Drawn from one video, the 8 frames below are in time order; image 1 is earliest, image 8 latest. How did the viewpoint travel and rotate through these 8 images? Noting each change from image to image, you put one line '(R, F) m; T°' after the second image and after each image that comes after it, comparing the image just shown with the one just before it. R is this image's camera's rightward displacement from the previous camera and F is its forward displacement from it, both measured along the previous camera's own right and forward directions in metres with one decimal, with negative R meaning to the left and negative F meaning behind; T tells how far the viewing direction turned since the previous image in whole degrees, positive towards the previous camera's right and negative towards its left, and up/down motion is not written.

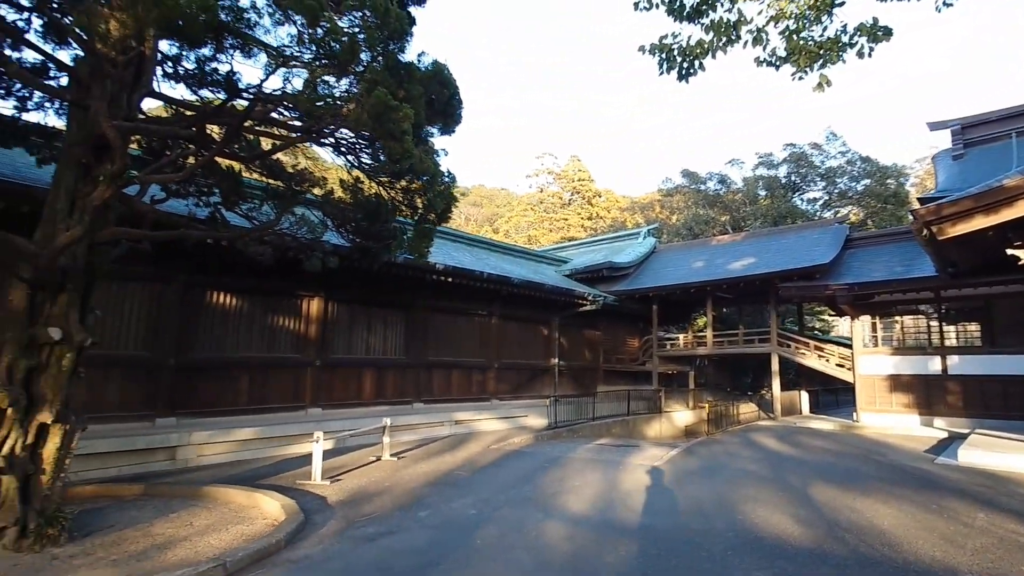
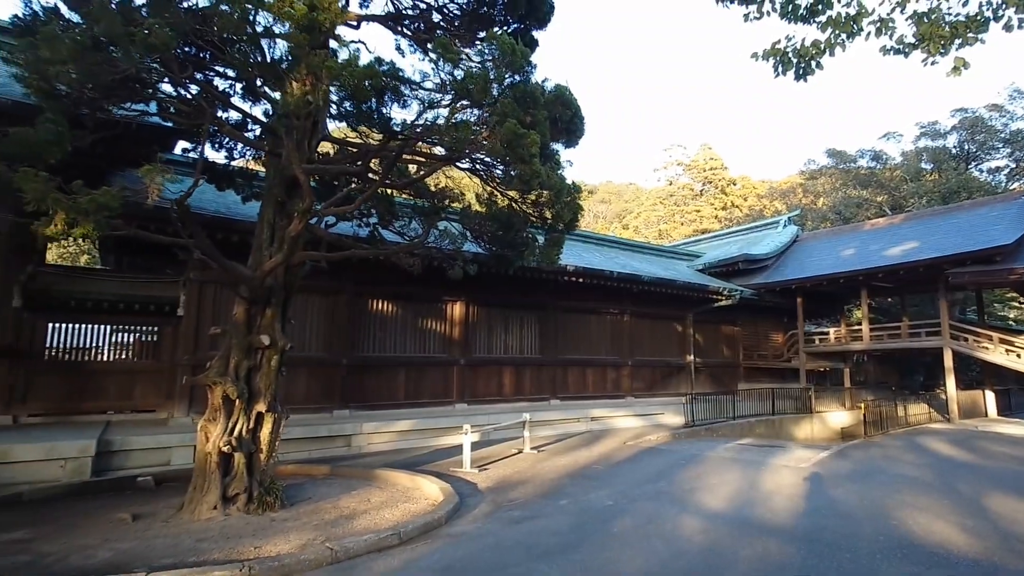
(+0.1, -0.4) m; -15°
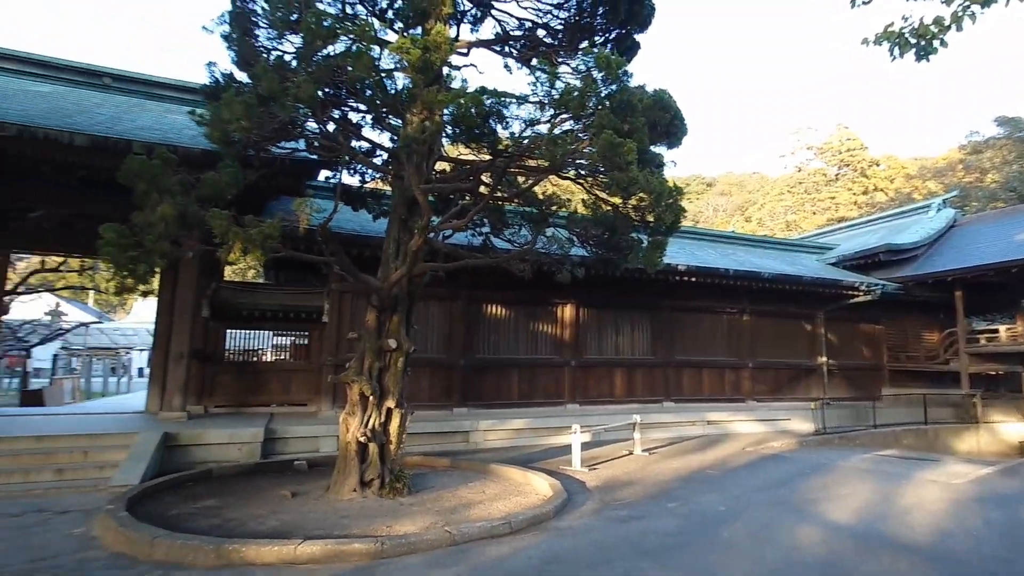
(+0.1, -0.3) m; -13°
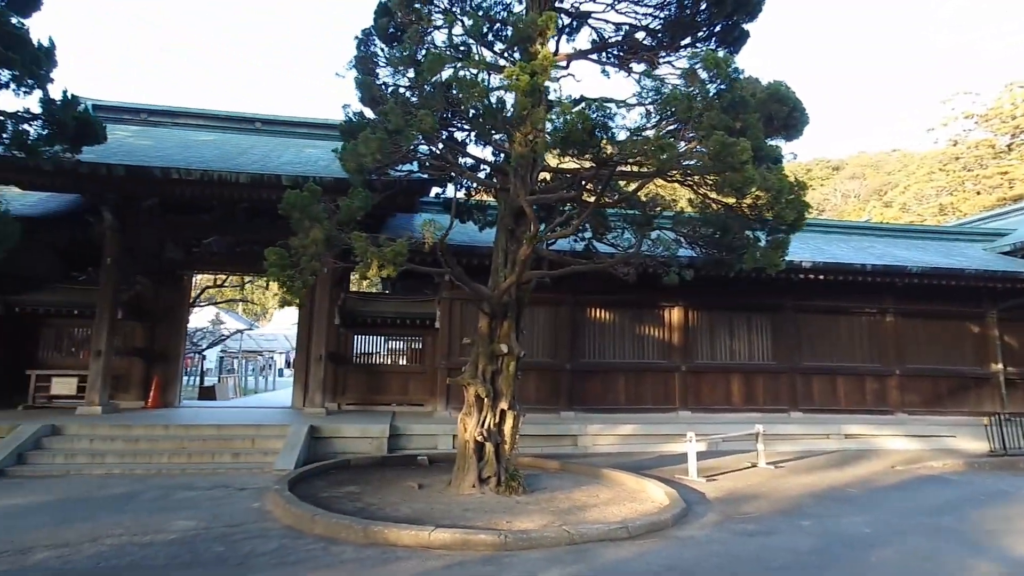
(+0.1, -0.1) m; -13°
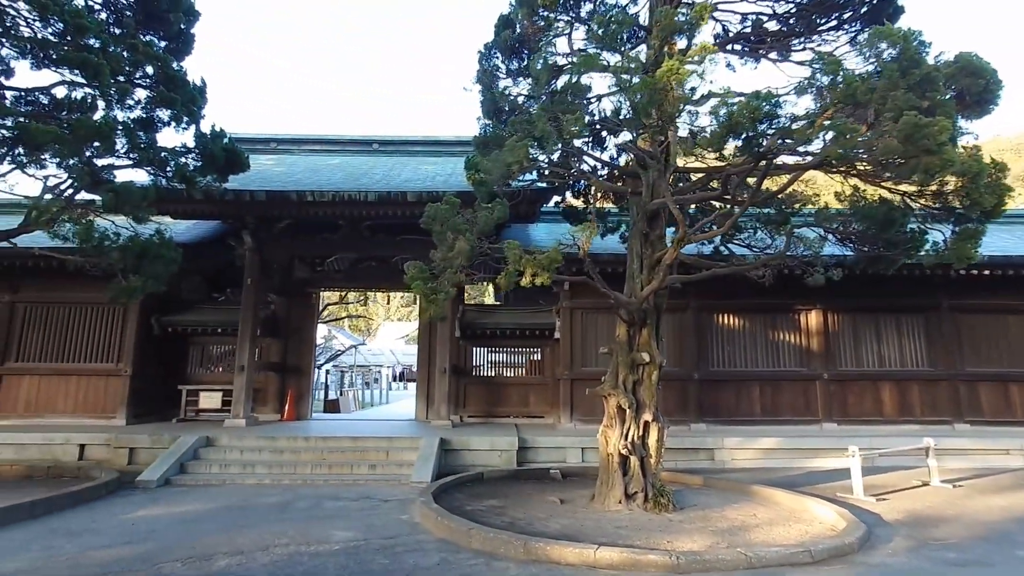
(-0.9, +0.1) m; -7°
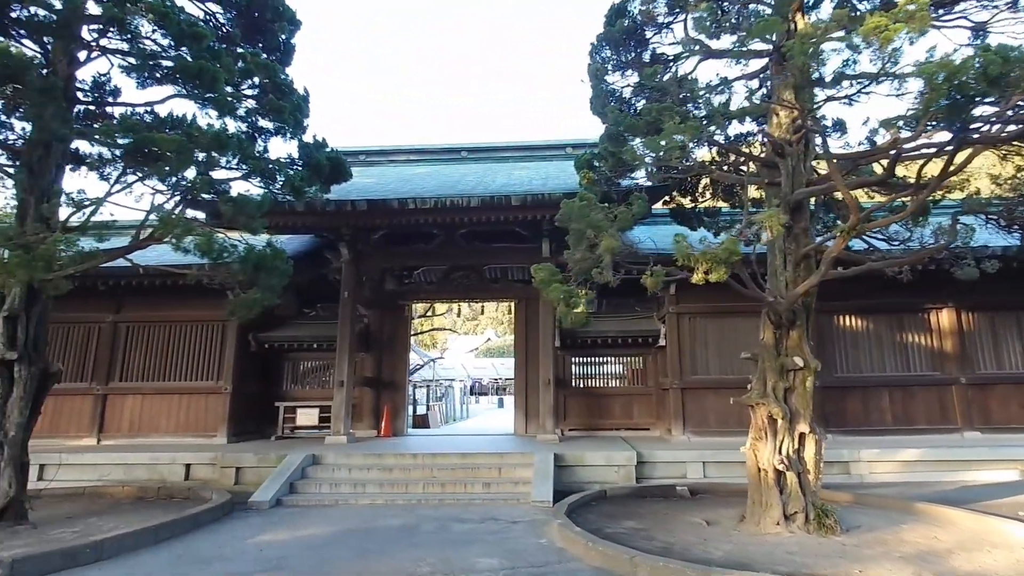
(-1.2, +0.3) m; -3°
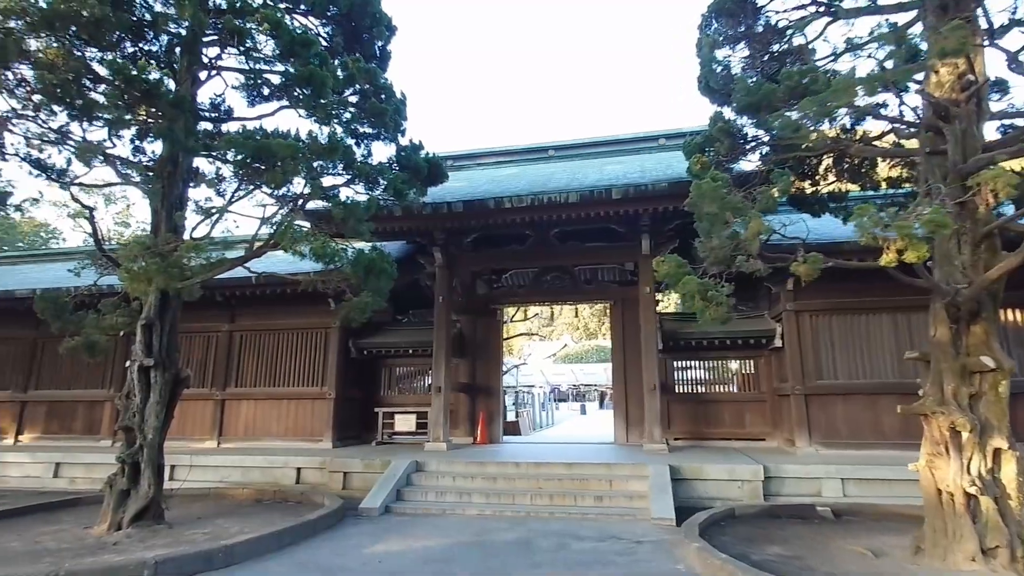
(-0.5, +0.3) m; -8°
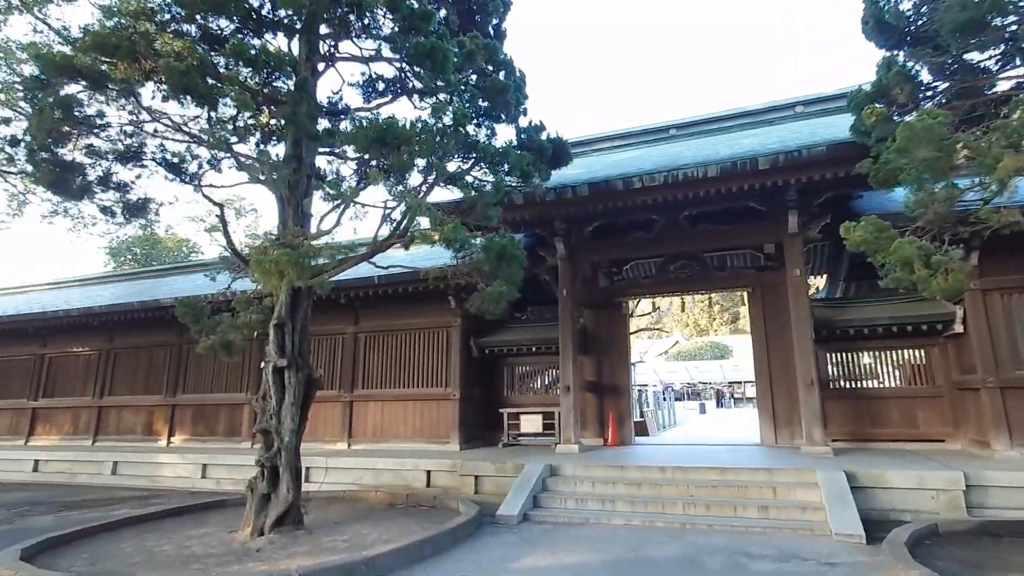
(-0.9, +0.5) m; -8°
